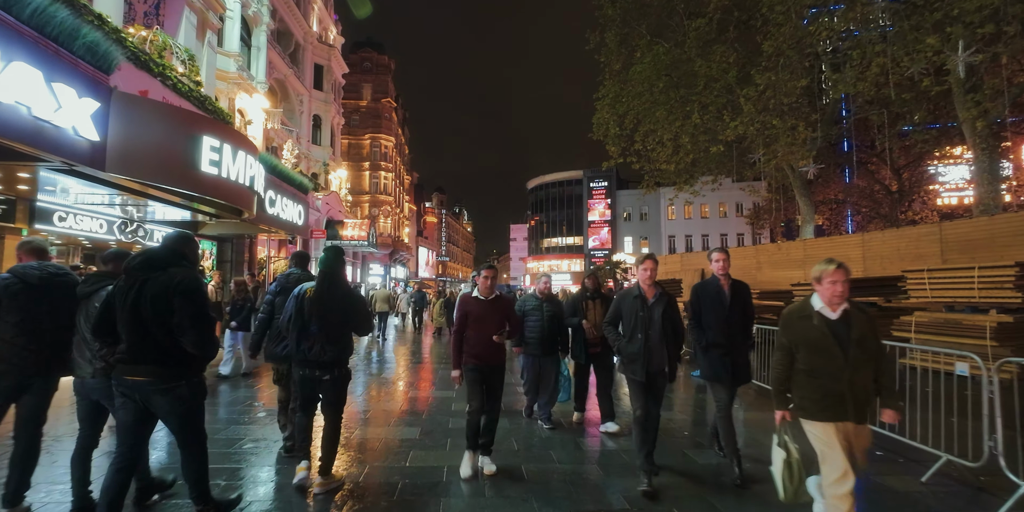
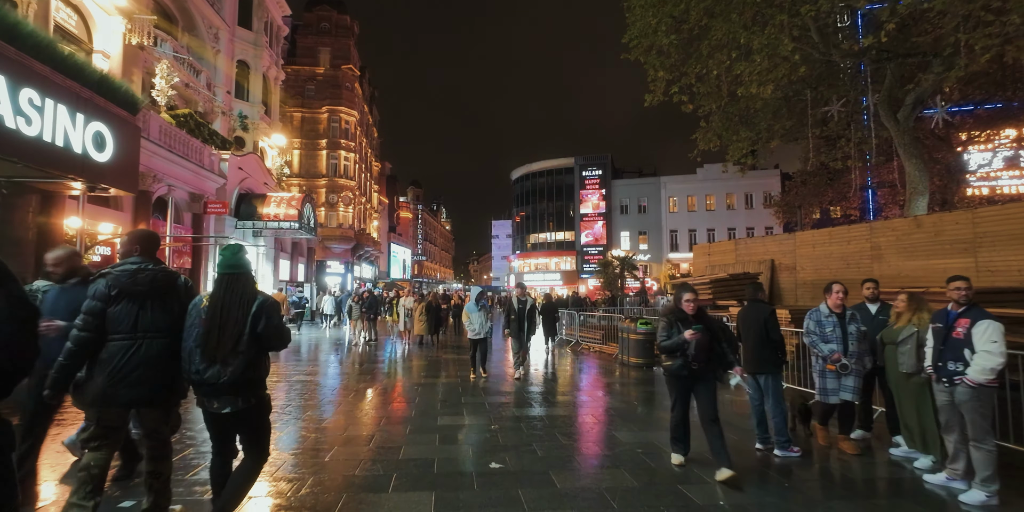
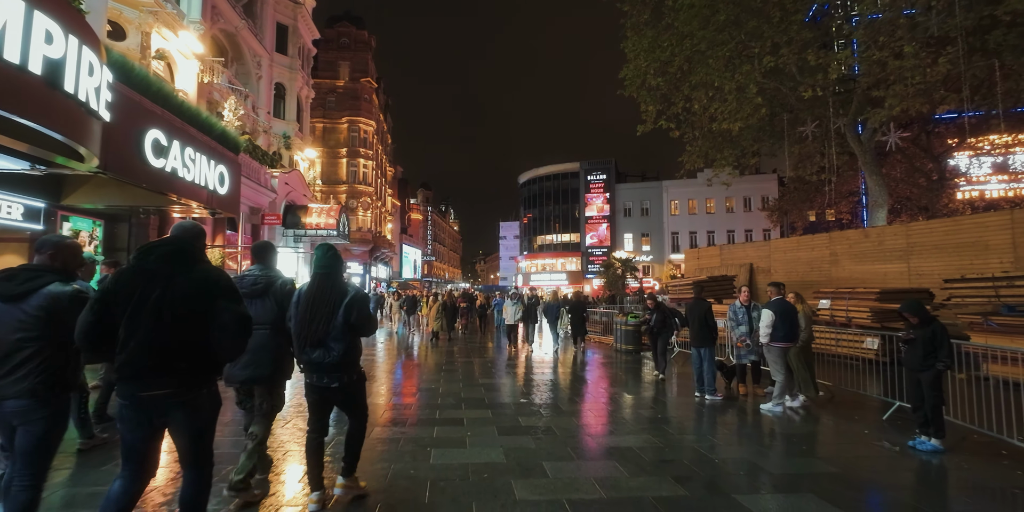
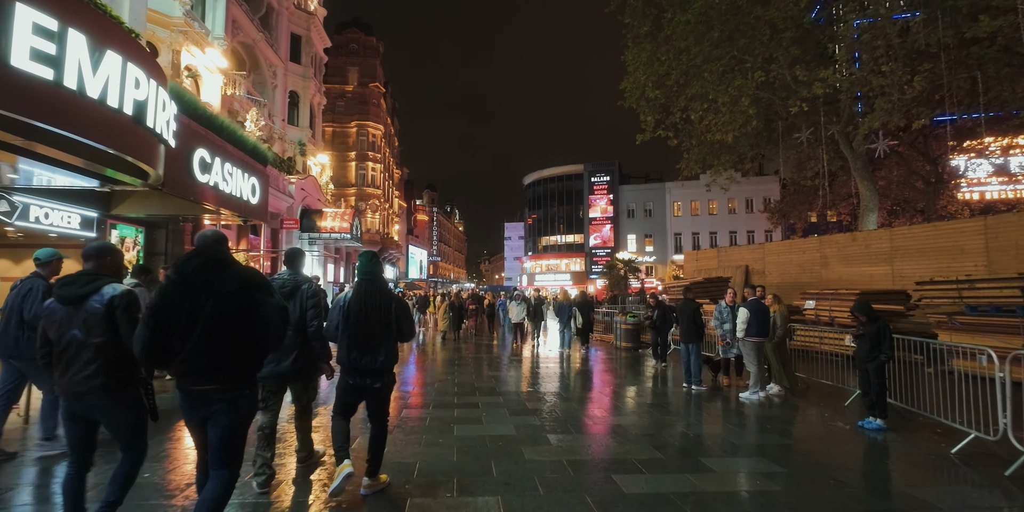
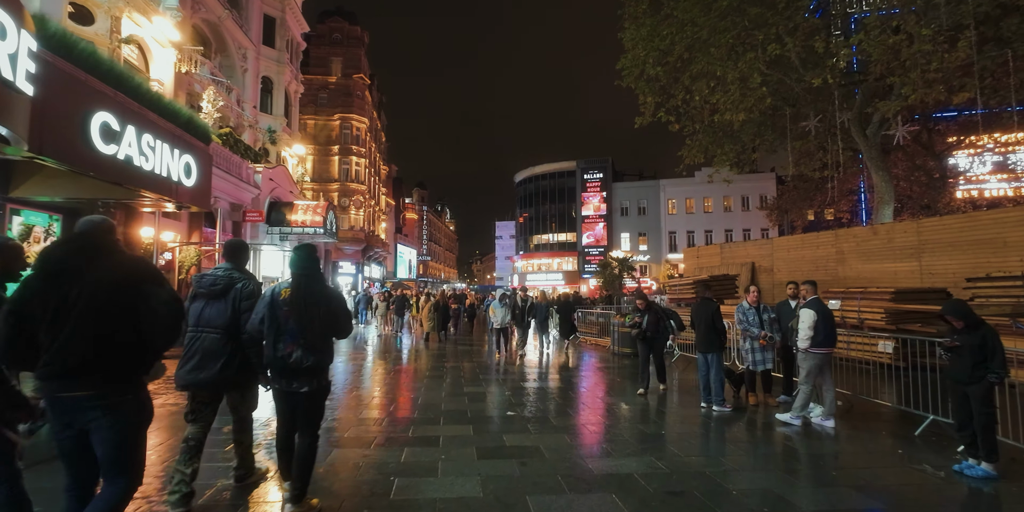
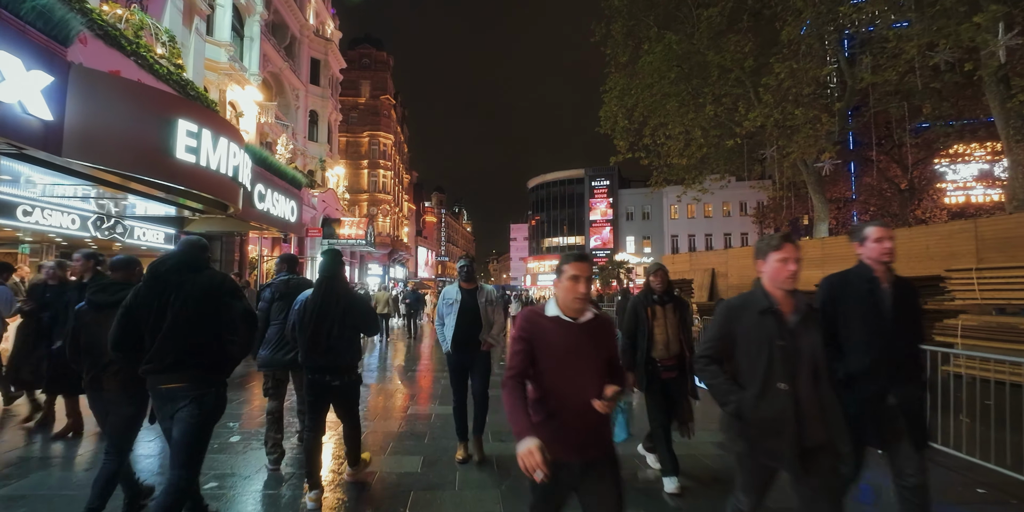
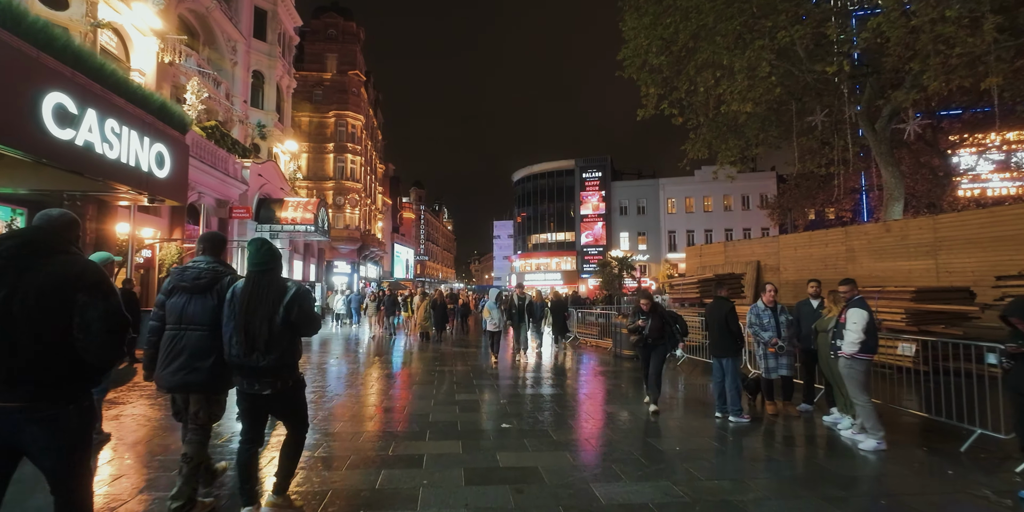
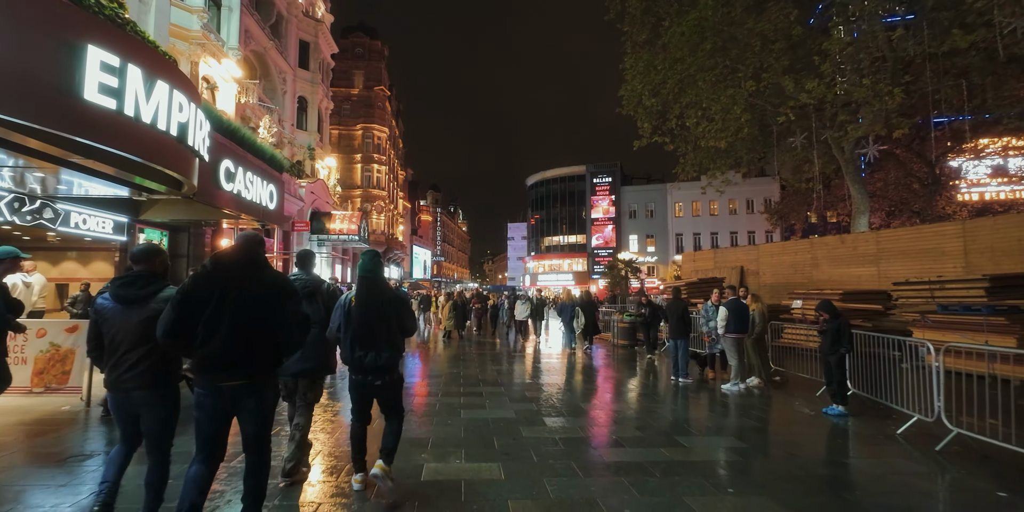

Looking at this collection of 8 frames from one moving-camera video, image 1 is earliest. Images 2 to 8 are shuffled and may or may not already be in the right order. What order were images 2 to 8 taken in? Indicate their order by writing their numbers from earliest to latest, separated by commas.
6, 8, 4, 3, 5, 7, 2
